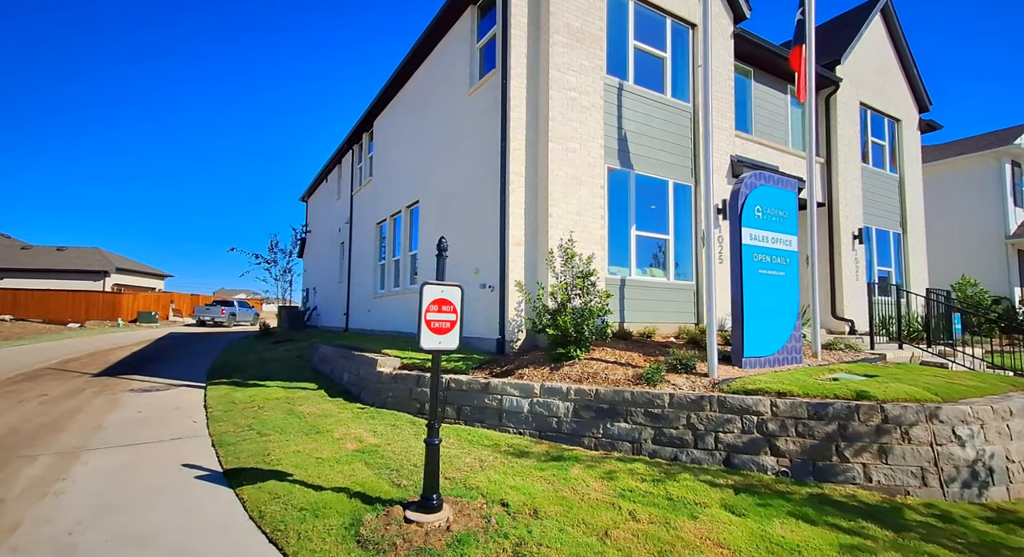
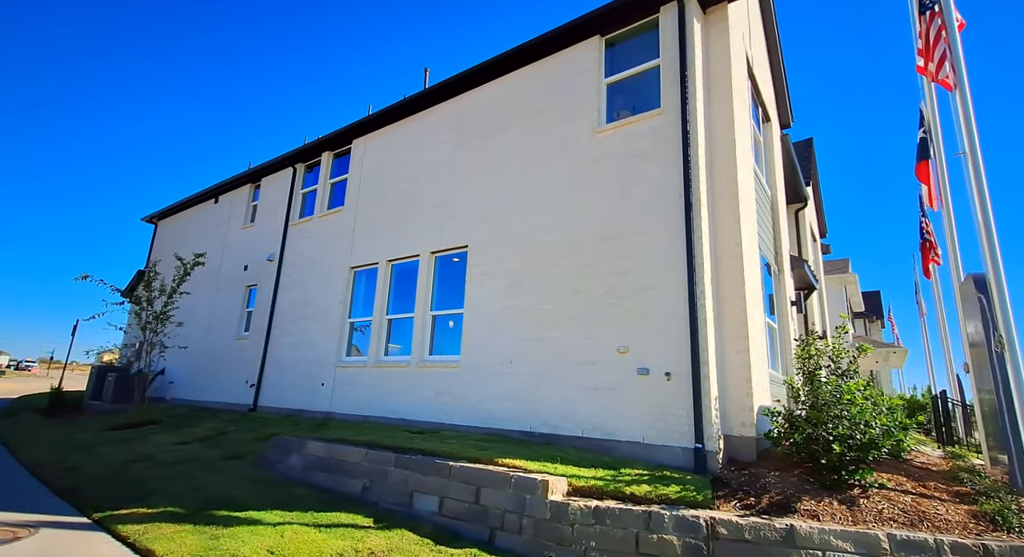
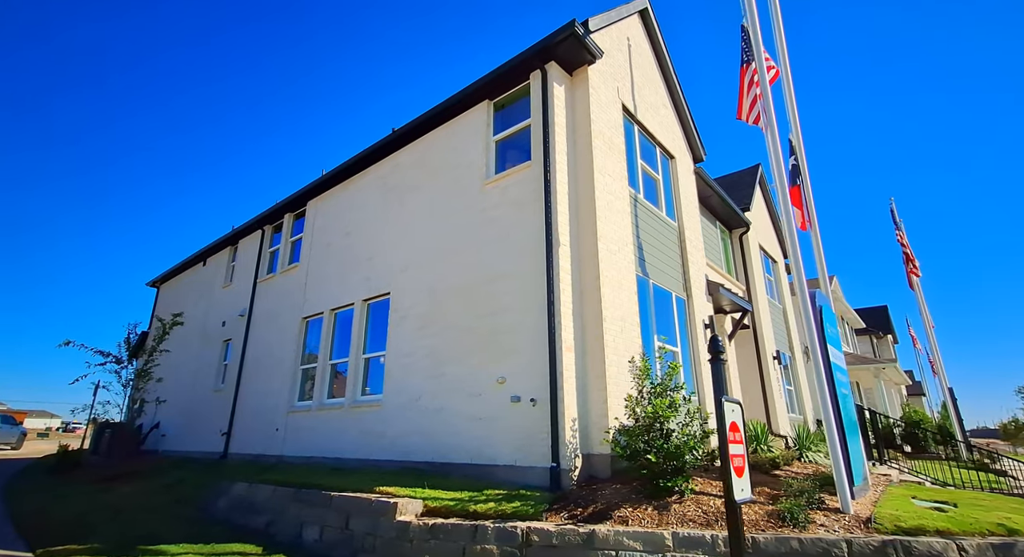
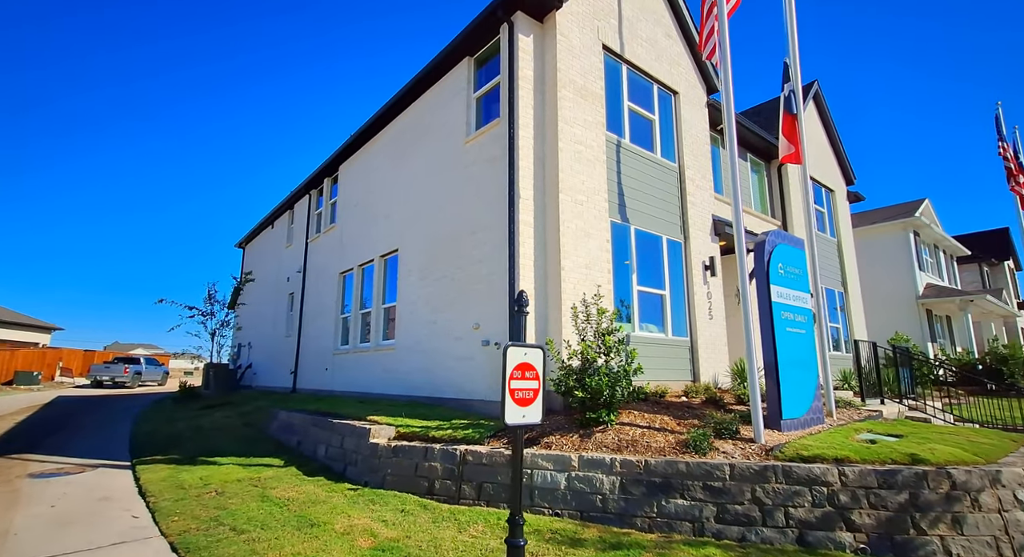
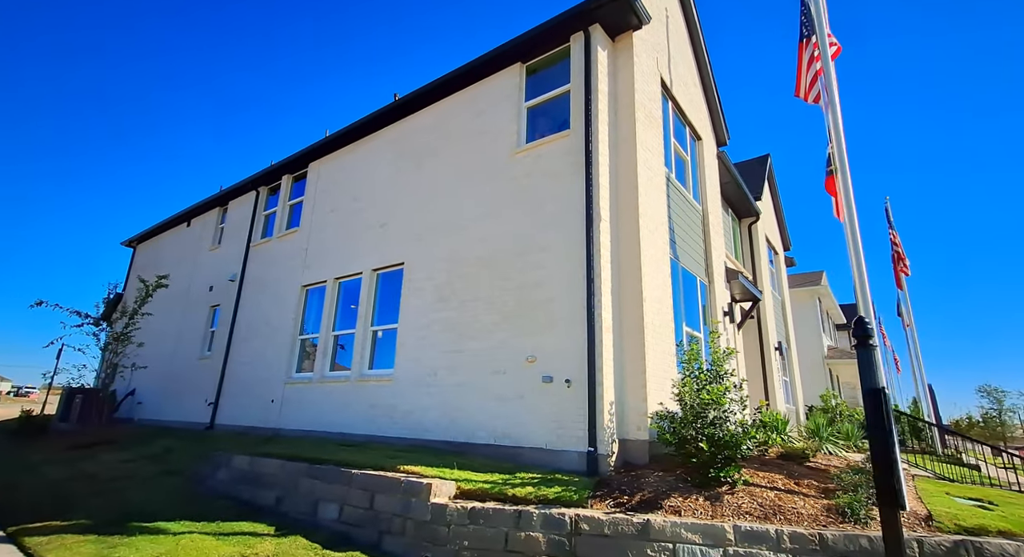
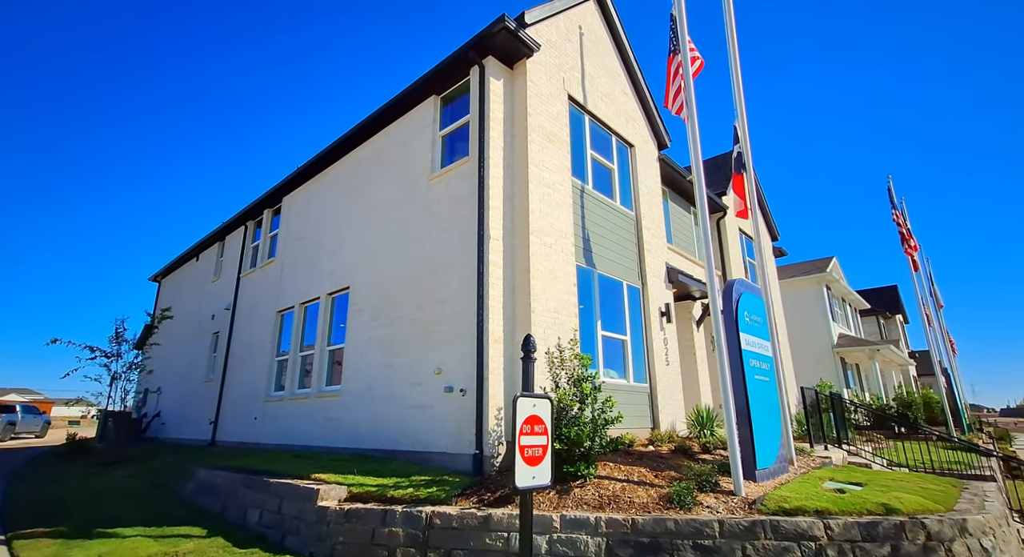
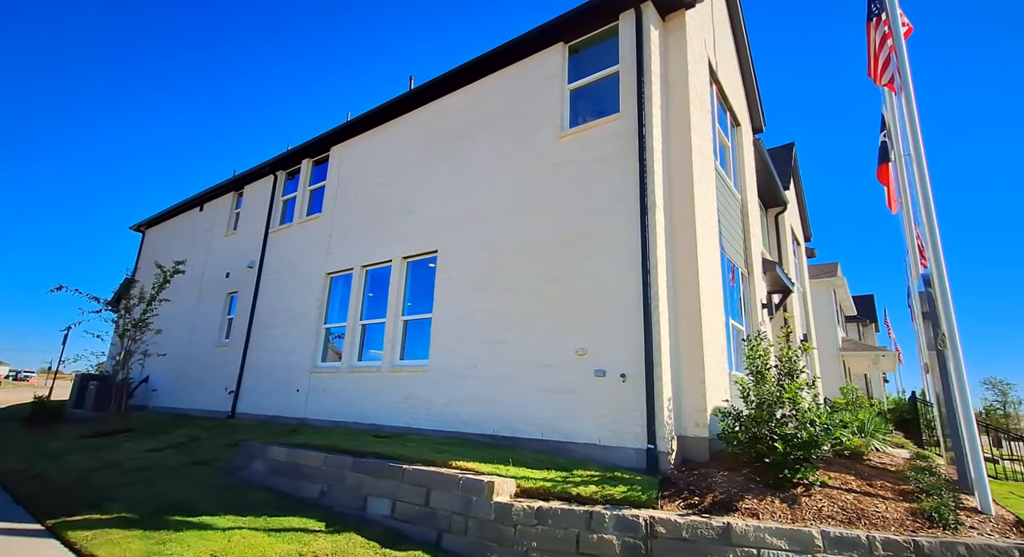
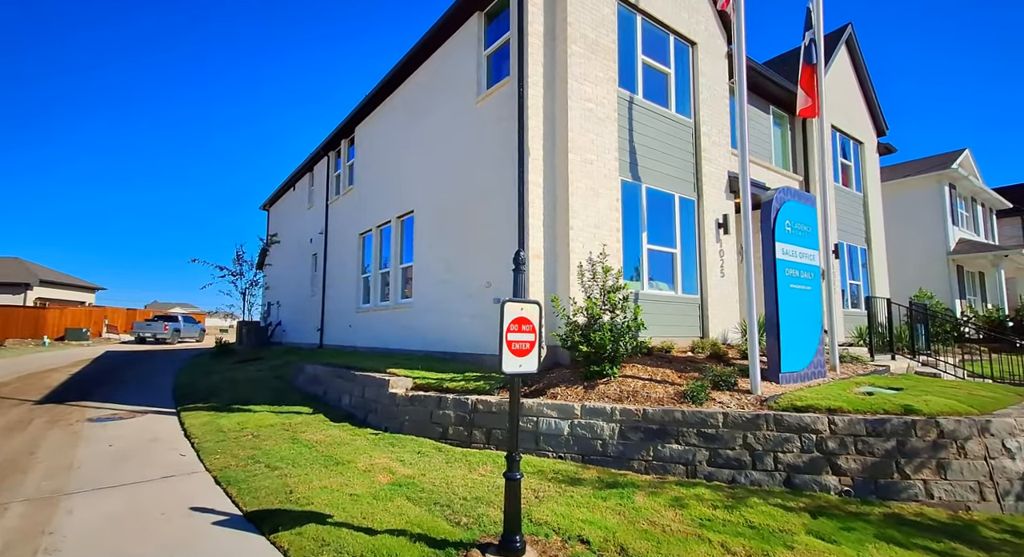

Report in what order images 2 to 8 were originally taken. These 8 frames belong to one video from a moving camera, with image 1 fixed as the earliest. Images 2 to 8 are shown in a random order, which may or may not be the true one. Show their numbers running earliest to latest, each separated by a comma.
8, 4, 6, 3, 5, 7, 2
